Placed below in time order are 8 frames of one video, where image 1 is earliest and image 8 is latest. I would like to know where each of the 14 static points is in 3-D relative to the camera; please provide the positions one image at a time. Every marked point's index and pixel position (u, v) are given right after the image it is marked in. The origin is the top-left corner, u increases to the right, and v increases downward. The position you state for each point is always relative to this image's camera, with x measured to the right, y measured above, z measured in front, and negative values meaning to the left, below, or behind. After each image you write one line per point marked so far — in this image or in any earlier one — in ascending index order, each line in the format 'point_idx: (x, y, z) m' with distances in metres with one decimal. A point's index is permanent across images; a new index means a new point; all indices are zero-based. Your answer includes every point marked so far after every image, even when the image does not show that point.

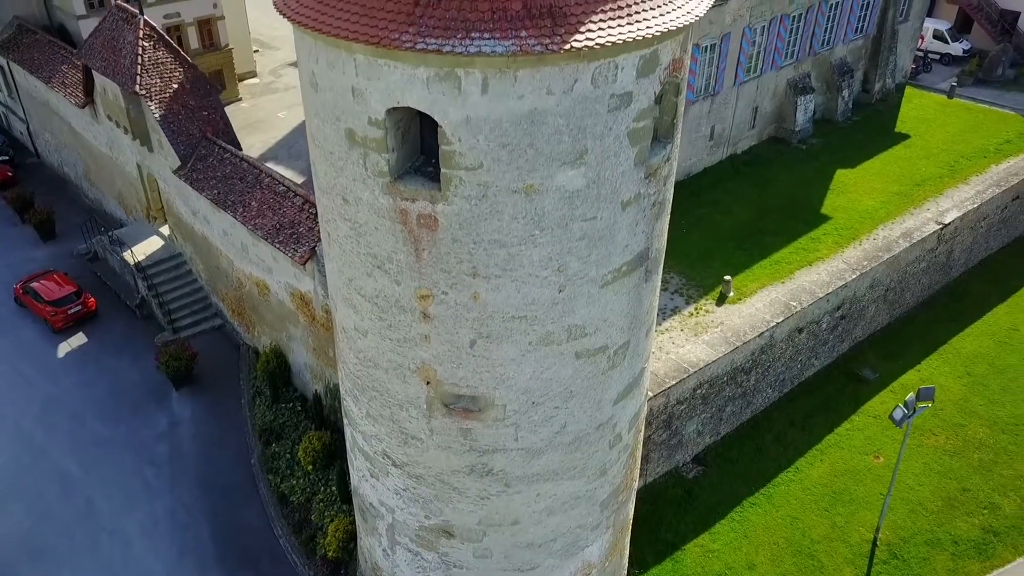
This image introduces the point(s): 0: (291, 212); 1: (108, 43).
0: (-4.0, +1.4, +14.5) m
1: (-8.7, +5.3, +17.4) m
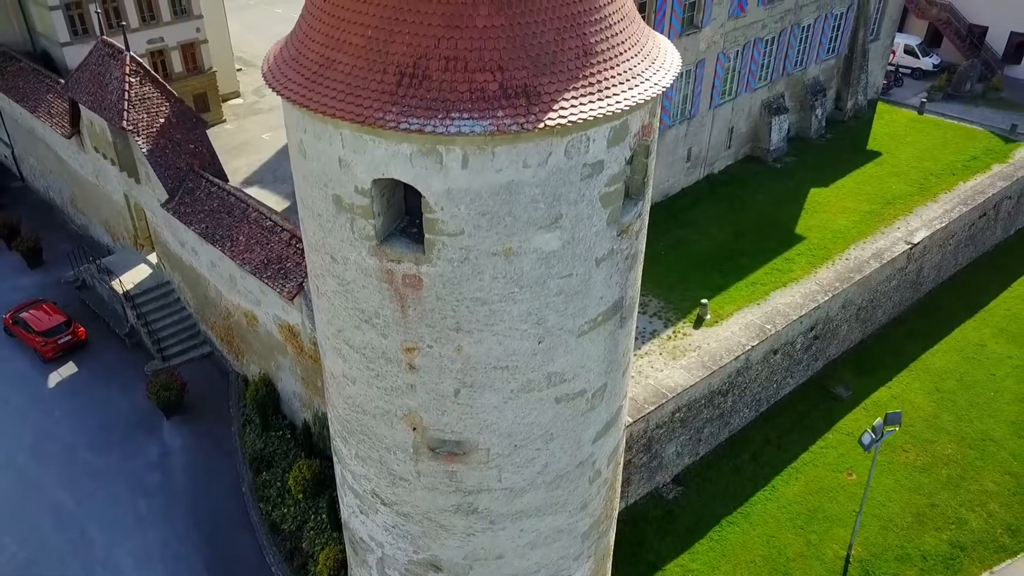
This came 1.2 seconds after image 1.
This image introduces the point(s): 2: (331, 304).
0: (-4.3, +0.8, +14.9) m
1: (-9.2, +4.6, +17.6) m
2: (-2.0, -0.2, +9.0) m
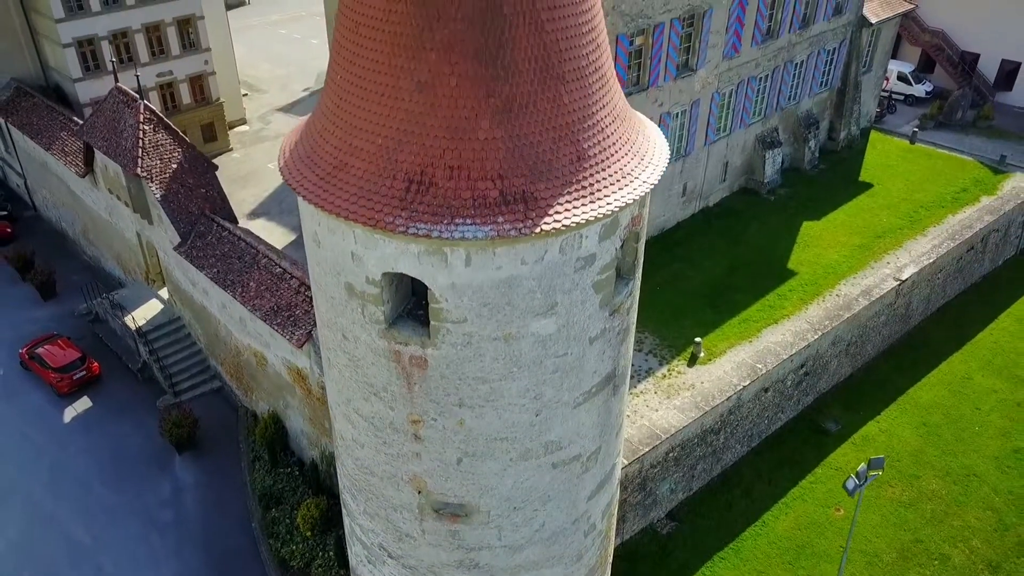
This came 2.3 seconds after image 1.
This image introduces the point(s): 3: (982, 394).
0: (-4.3, -0.1, +15.5) m
1: (-9.2, +3.7, +18.3) m
2: (-2.0, -1.1, +9.6) m
3: (+11.7, -2.6, +19.9) m
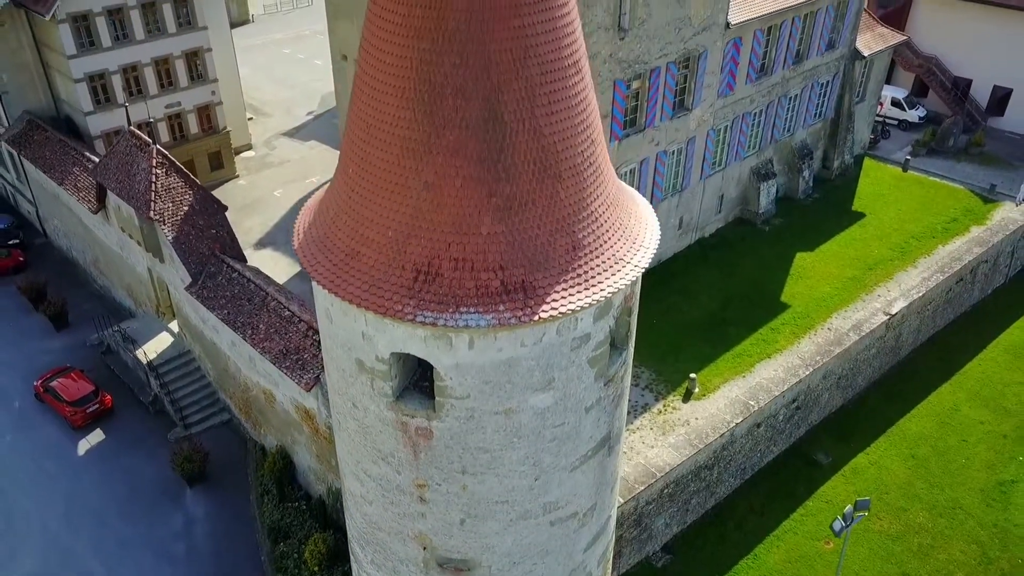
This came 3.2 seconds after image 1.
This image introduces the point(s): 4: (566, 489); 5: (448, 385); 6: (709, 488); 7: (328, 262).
0: (-4.3, -1.0, +16.1) m
1: (-9.1, +2.9, +18.9) m
2: (-2.0, -1.9, +10.2) m
3: (+11.7, -3.5, +20.5) m
4: (+0.7, -2.5, +10.1) m
5: (-0.7, -1.1, +8.8) m
6: (+4.4, -4.5, +17.9) m
7: (-2.0, +0.3, +8.9) m
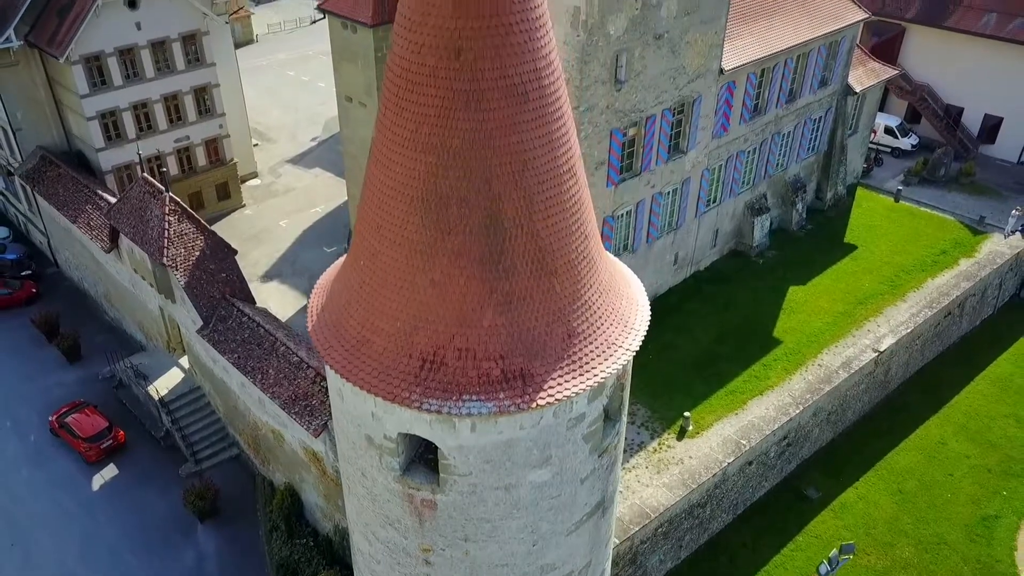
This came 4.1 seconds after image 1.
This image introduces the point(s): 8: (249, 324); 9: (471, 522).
0: (-4.3, -2.0, +16.7) m
1: (-9.1, +1.9, +19.5) m
2: (-2.0, -2.9, +10.8) m
3: (+11.7, -4.5, +21.1) m
4: (+0.7, -3.5, +10.7) m
5: (-0.7, -2.1, +9.4) m
6: (+4.4, -5.5, +18.5) m
7: (-2.0, -0.7, +9.5) m
8: (-6.0, -0.8, +18.2) m
9: (-0.5, -2.9, +9.9) m
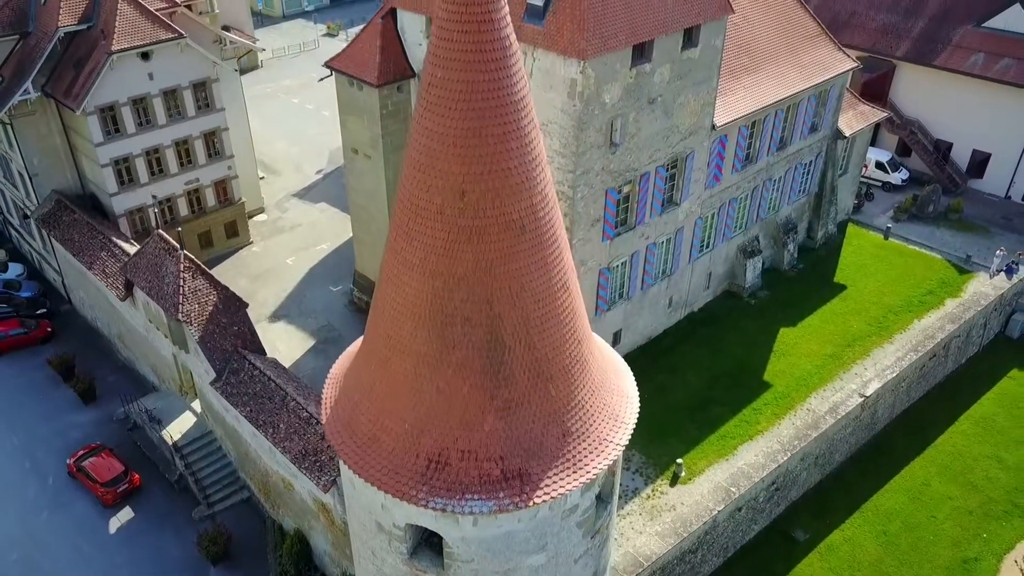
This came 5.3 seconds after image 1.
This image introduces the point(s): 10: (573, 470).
0: (-4.4, -3.3, +17.6) m
1: (-9.2, +0.5, +20.4) m
2: (-2.1, -4.2, +11.7) m
3: (+11.7, -5.9, +22.0) m
4: (+0.7, -4.8, +11.6) m
5: (-0.7, -3.4, +10.3) m
6: (+4.4, -6.8, +19.4) m
7: (-2.1, -2.0, +10.4) m
8: (-6.0, -2.1, +19.1) m
9: (-0.5, -4.2, +10.8) m
10: (+0.8, -2.3, +10.1) m
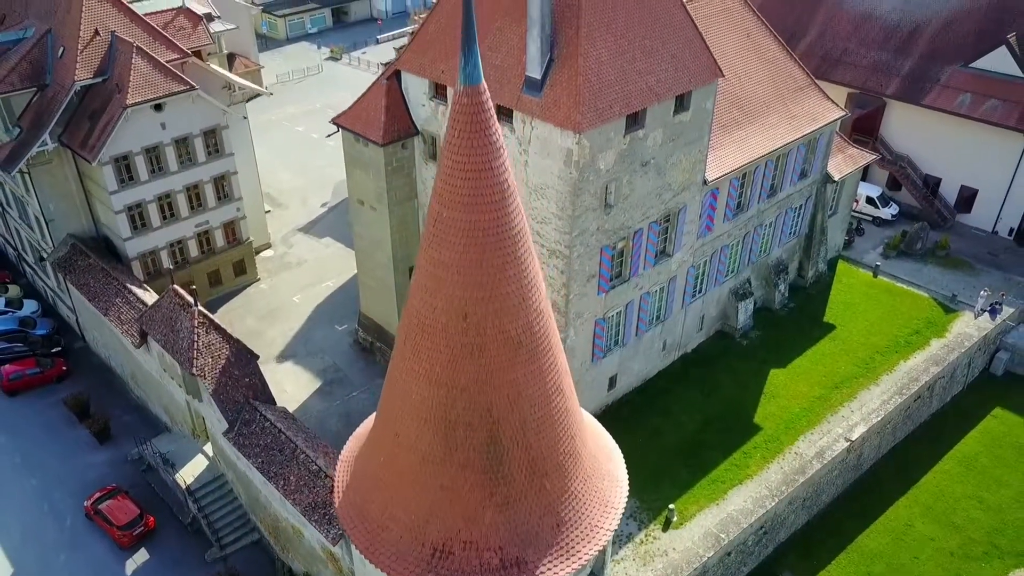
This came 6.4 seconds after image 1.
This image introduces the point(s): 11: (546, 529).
0: (-4.4, -4.7, +18.5) m
1: (-9.2, -0.9, +21.3) m
2: (-2.1, -5.6, +12.6) m
3: (+11.7, -7.3, +22.9) m
4: (+0.6, -6.2, +12.5) m
5: (-0.8, -4.8, +11.2) m
6: (+4.4, -8.2, +20.3) m
7: (-2.1, -3.4, +11.3) m
8: (-6.0, -3.5, +20.0) m
9: (-0.6, -5.6, +11.7) m
10: (+0.7, -3.7, +11.0) m
11: (+0.4, -3.3, +10.9) m
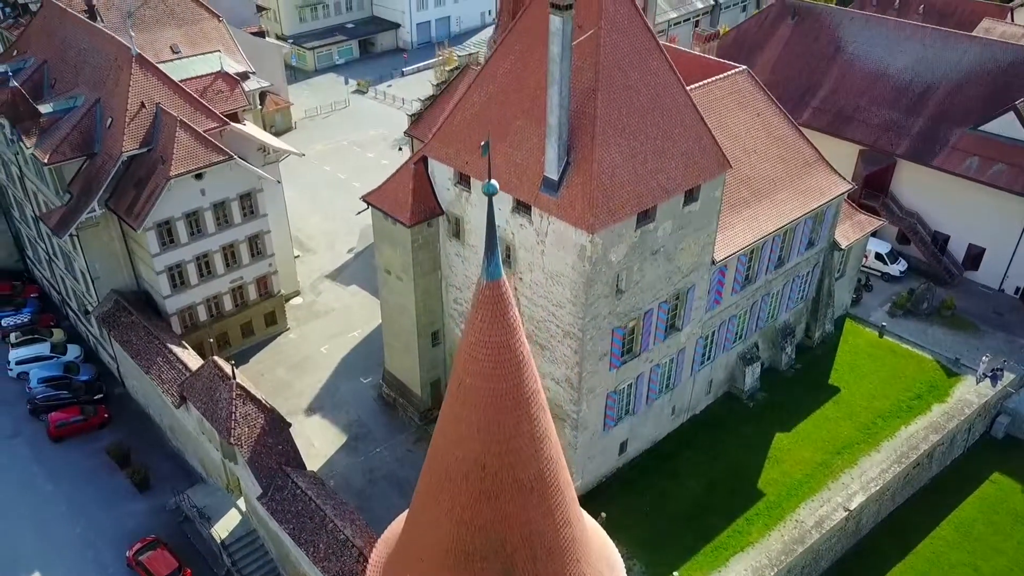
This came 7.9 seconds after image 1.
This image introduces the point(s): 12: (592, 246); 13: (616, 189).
0: (-4.1, -6.8, +20.0) m
1: (-8.7, -2.9, +22.9) m
2: (-1.9, -7.8, +14.0) m
3: (+12.0, -9.6, +23.9) m
4: (+0.8, -8.4, +13.9) m
5: (-0.6, -6.9, +12.6) m
6: (+4.7, -10.4, +21.5) m
7: (-1.9, -5.6, +12.7) m
8: (-5.7, -5.6, +21.5) m
9: (-0.4, -7.8, +13.1) m
10: (+0.9, -5.9, +12.3) m
11: (+0.6, -5.5, +12.3) m
12: (+2.0, +1.0, +20.0) m
13: (+2.6, +2.5, +20.0) m
